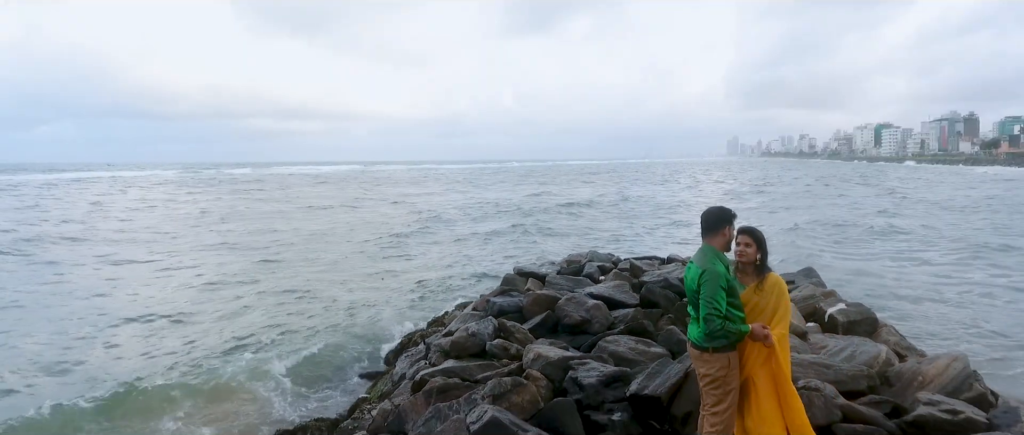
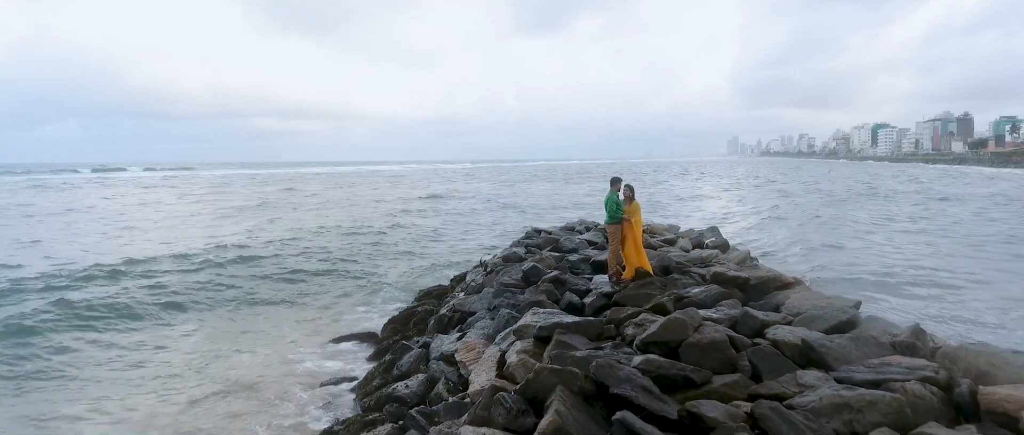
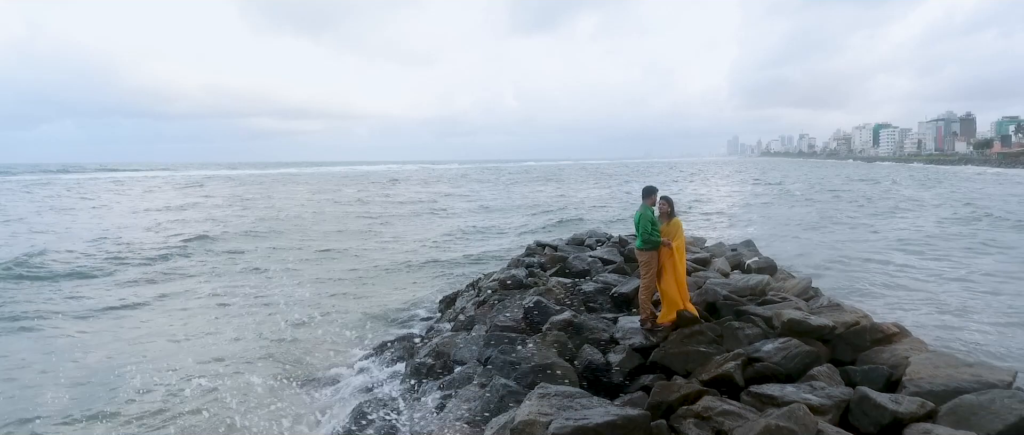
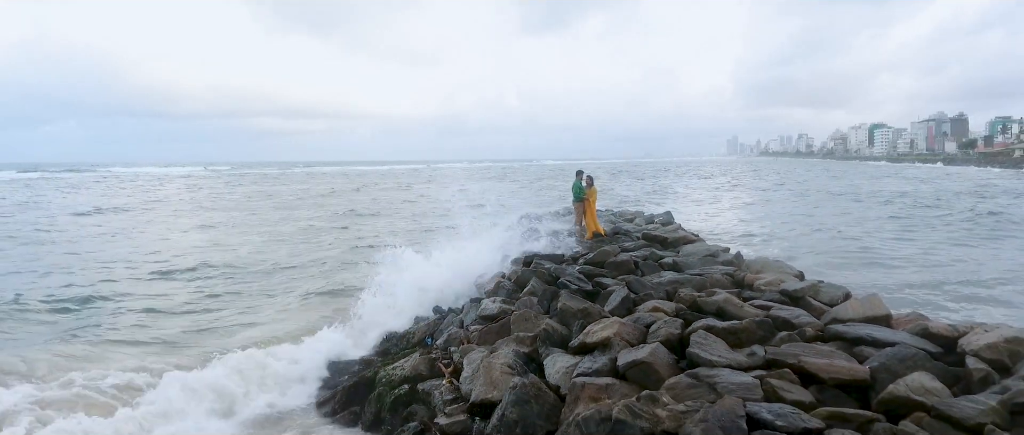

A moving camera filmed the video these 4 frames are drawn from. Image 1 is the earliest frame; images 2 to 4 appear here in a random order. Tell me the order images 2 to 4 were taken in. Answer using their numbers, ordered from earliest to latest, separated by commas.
3, 2, 4
